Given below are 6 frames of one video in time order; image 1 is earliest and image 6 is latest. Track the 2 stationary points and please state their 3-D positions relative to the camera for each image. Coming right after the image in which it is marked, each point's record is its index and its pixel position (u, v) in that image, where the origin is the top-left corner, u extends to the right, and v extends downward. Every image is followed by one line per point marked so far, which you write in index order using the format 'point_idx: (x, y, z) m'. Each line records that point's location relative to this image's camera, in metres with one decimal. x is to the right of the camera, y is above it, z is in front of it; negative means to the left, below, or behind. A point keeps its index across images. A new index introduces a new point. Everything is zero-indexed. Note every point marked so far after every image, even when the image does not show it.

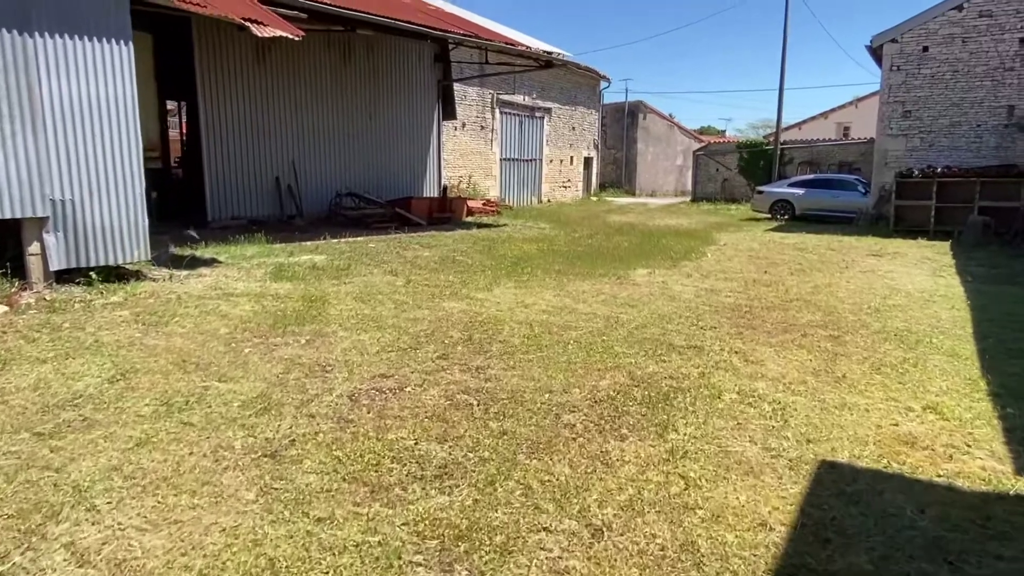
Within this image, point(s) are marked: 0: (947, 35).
0: (+8.1, +4.7, +12.3) m
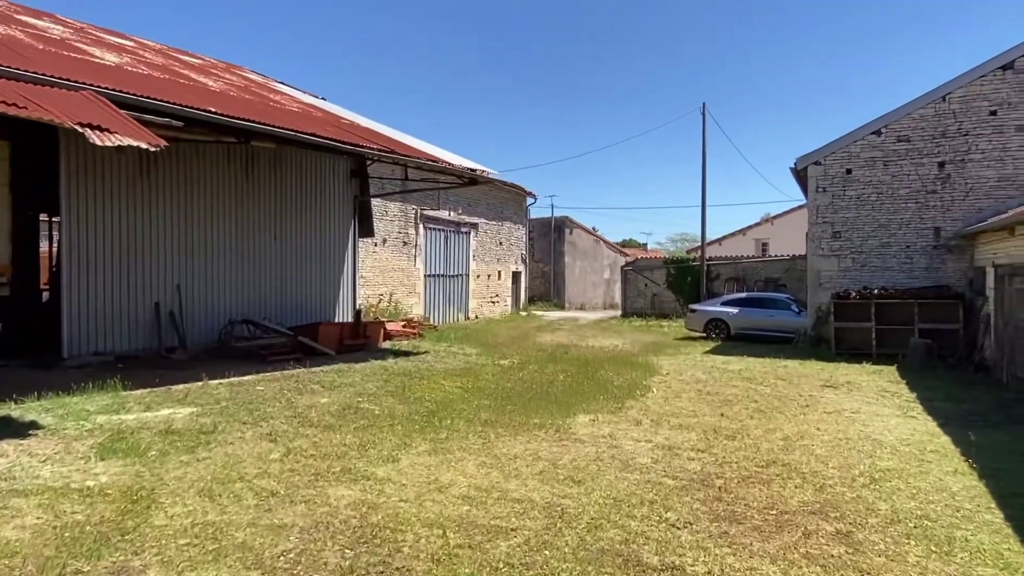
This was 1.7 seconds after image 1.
0: (+6.6, +2.4, +12.4) m
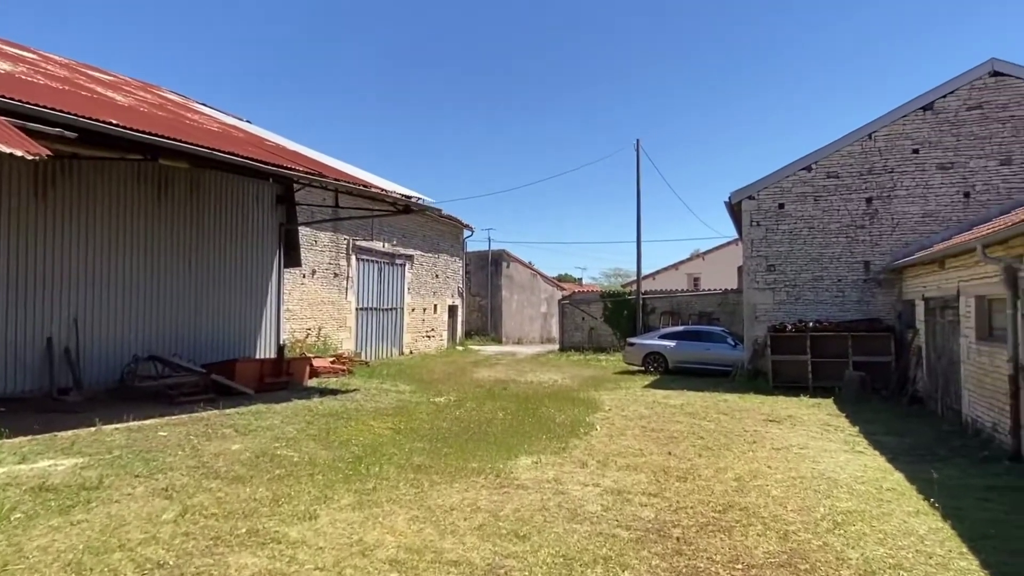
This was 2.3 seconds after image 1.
0: (+5.5, +1.8, +12.7) m
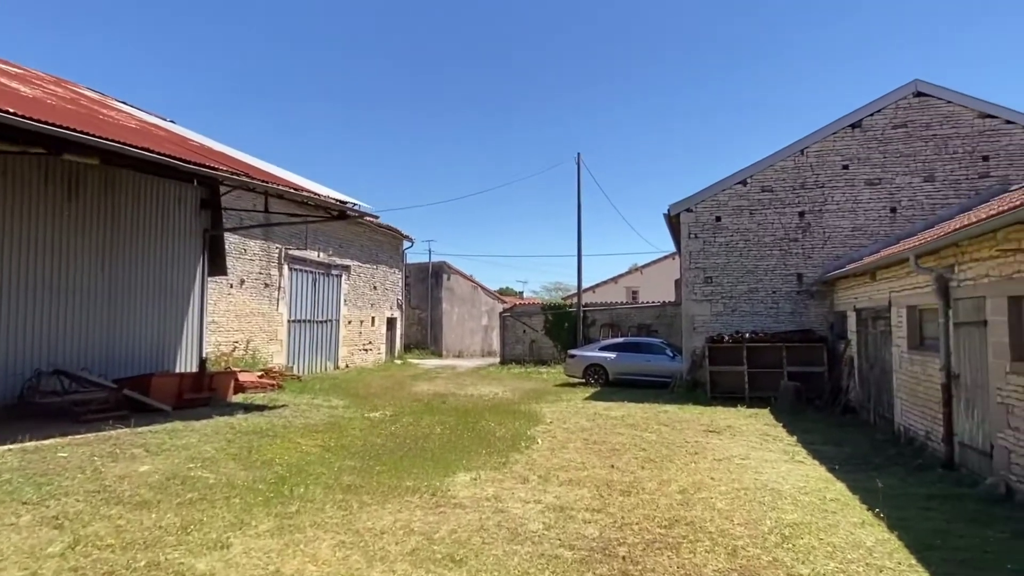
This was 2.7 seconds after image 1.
0: (+4.3, +1.6, +12.9) m
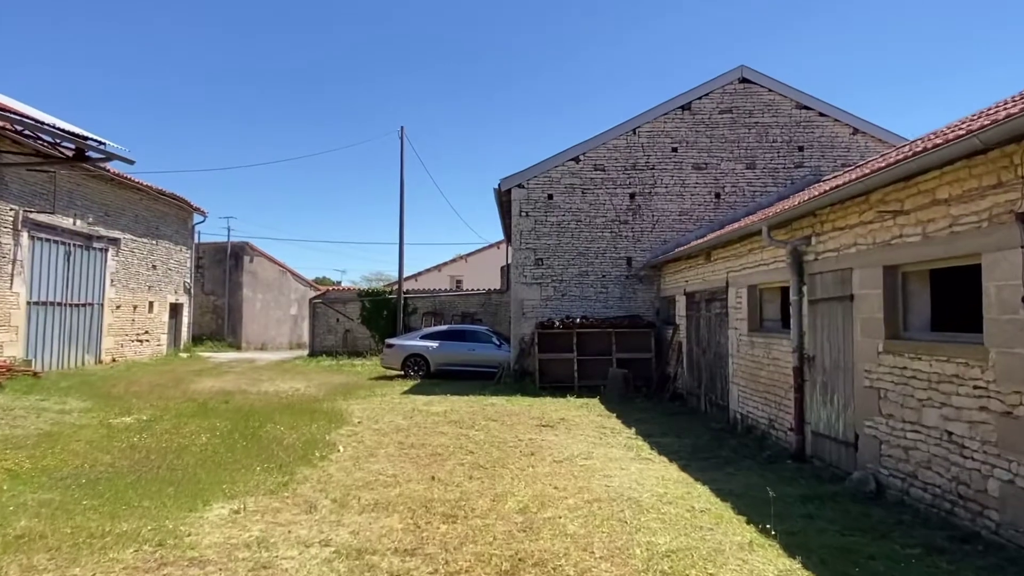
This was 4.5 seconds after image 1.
0: (+1.0, +1.9, +12.1) m
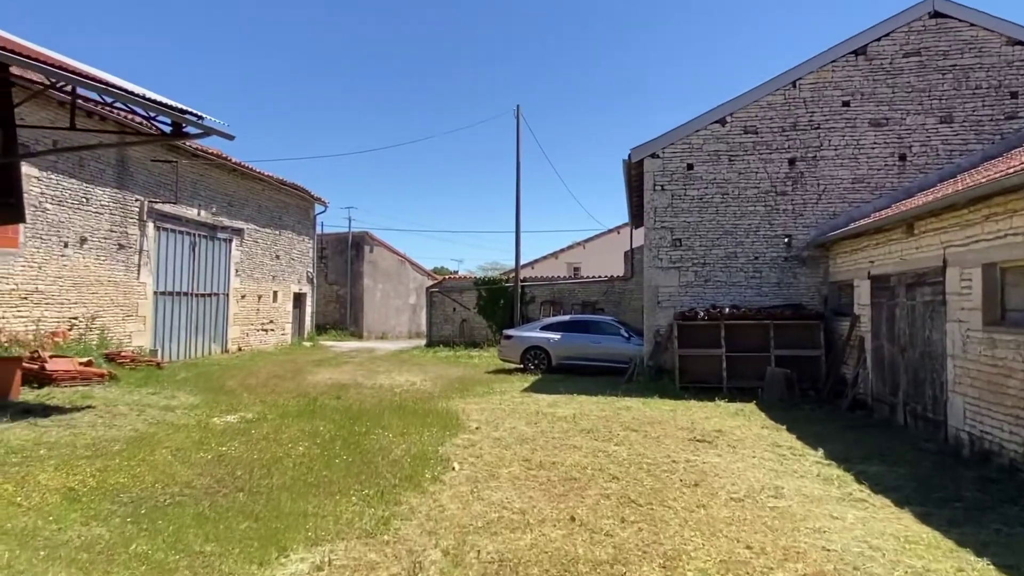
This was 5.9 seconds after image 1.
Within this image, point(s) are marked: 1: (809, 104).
0: (+3.1, +2.1, +10.4) m
1: (+4.5, +2.8, +10.1) m
